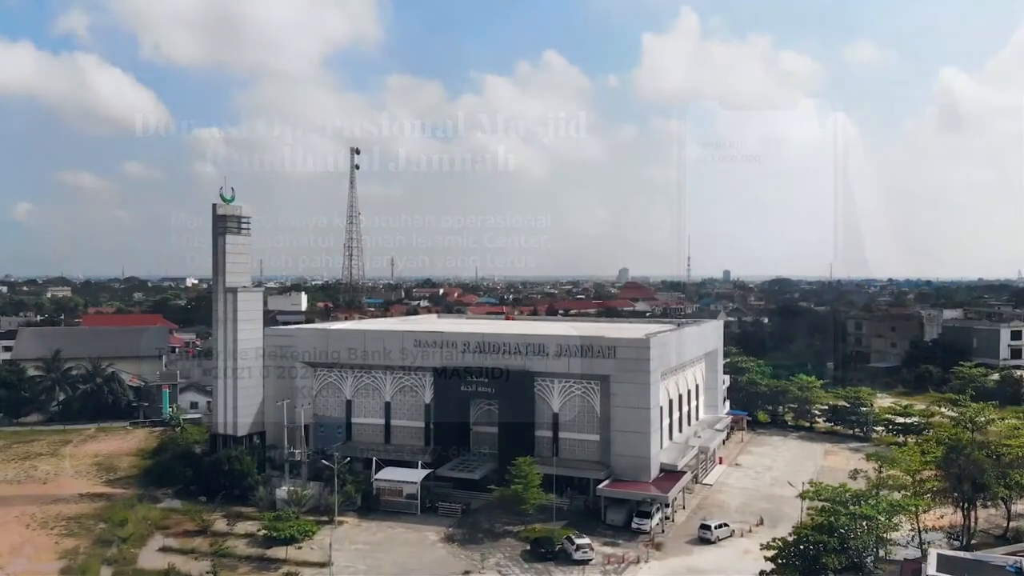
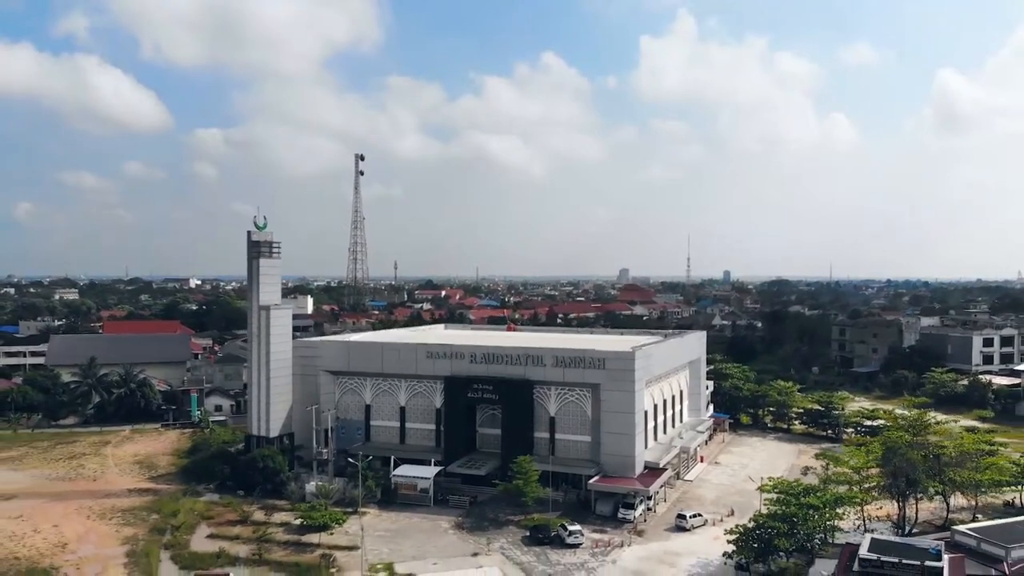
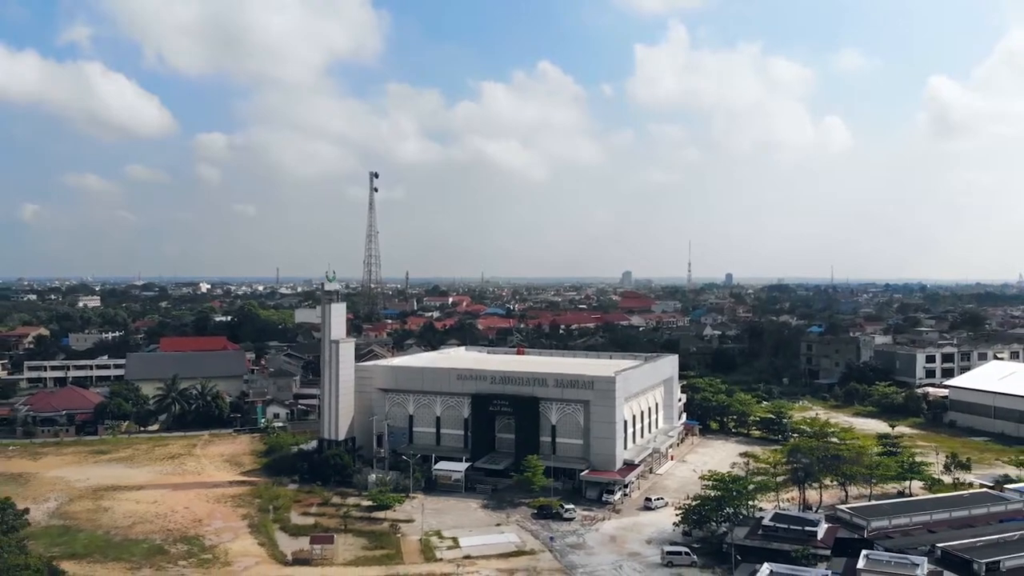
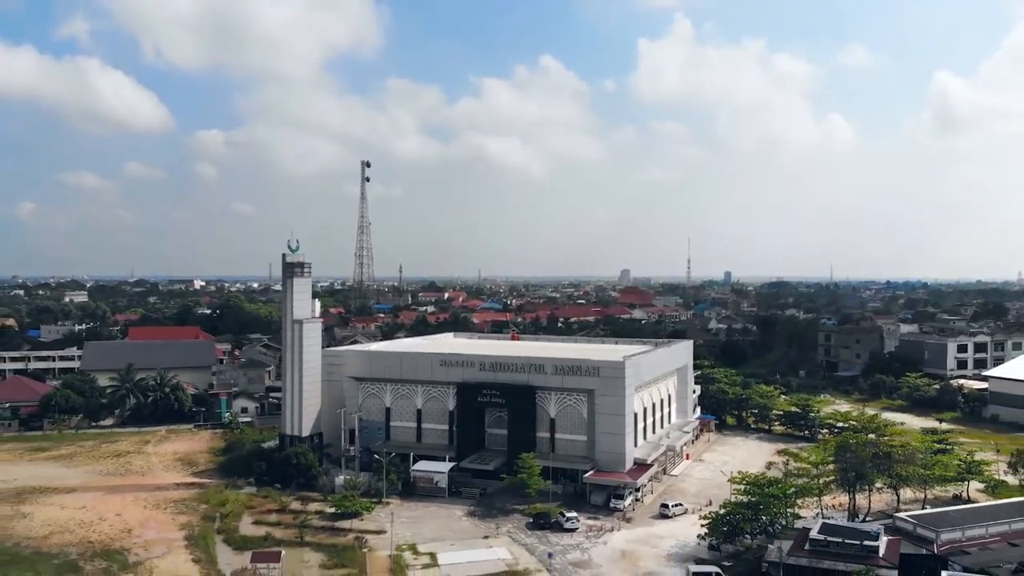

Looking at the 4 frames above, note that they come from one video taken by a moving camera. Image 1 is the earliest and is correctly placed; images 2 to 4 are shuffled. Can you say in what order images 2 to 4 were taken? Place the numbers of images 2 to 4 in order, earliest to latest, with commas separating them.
2, 4, 3
